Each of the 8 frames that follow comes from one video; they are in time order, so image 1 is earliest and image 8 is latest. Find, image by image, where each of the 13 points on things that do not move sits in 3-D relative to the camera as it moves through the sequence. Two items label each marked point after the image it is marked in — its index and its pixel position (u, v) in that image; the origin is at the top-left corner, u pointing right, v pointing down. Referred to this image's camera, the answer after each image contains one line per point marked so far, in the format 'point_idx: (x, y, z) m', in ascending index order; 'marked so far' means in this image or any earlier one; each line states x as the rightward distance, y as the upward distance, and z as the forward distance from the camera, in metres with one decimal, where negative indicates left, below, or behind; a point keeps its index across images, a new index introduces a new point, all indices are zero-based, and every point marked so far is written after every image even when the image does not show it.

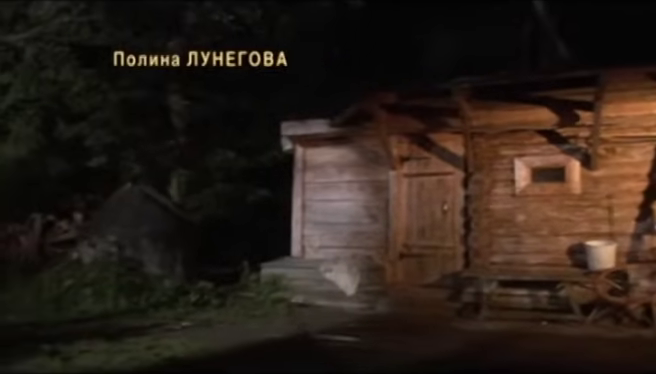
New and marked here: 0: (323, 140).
0: (-0.1, +1.0, +11.3) m
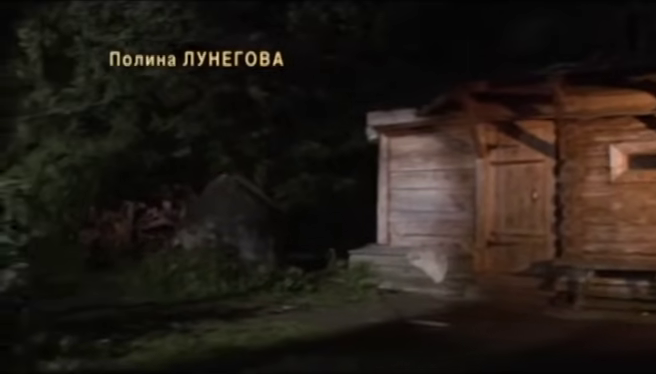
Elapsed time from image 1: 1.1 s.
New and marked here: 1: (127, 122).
0: (+1.7, +1.2, +11.5) m
1: (-5.2, +1.7, +14.0) m
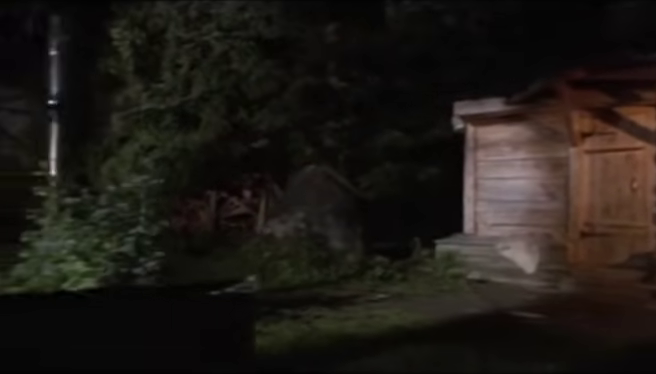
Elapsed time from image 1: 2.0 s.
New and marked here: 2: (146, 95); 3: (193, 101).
0: (+3.5, +1.4, +11.3) m
1: (-3.0, +2.0, +14.6) m
2: (-5.1, +2.5, +14.4) m
3: (-3.6, +2.3, +14.5) m
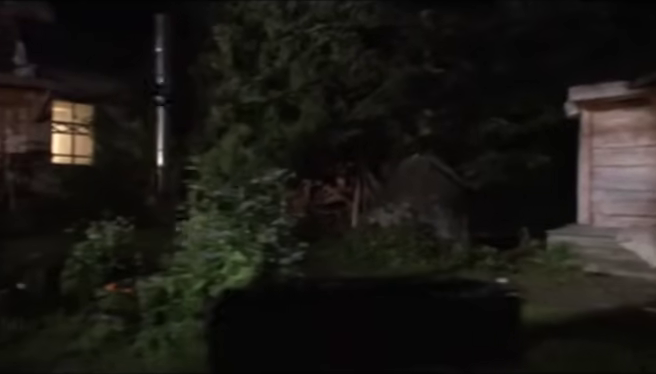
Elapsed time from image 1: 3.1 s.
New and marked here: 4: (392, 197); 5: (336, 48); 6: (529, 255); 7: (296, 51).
0: (+5.7, +1.7, +10.7) m
1: (-0.3, +2.3, +14.9) m
2: (-2.4, +2.8, +15.0) m
3: (-0.9, +2.6, +14.9) m
4: (+2.0, -0.3, +15.9) m
5: (+0.3, +3.7, +14.5) m
6: (+4.2, -1.4, +11.4) m
7: (-0.9, +3.7, +14.6) m
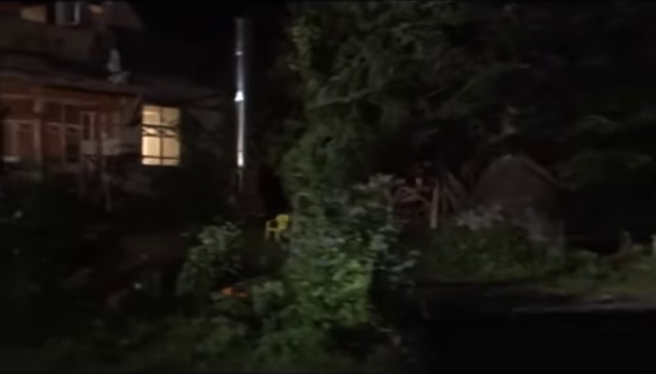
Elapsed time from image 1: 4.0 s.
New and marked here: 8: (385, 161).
0: (+7.4, +1.6, +9.9) m
1: (+1.9, +2.2, +14.8) m
2: (-0.1, +2.7, +15.1) m
3: (+1.4, +2.6, +14.8) m
4: (+4.3, -0.3, +15.5) m
5: (+2.5, +3.7, +14.3) m
6: (+6.0, -1.5, +10.8) m
7: (+1.4, +3.7, +14.5) m
8: (+1.7, +0.7, +15.4) m
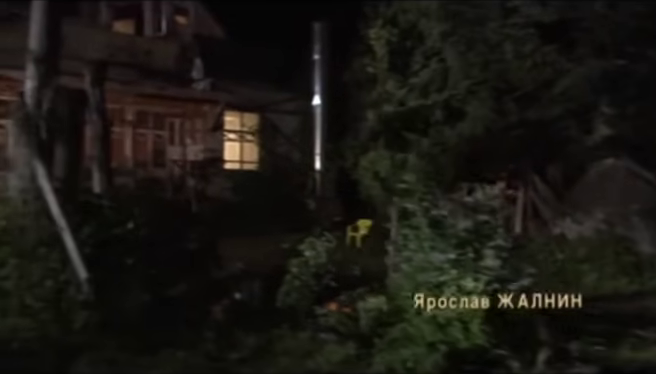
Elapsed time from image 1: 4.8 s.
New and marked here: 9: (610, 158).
0: (+8.9, +1.5, +8.7) m
1: (+4.1, +2.1, +14.3) m
2: (+2.1, +2.6, +14.8) m
3: (+3.6, +2.5, +14.4) m
4: (+6.6, -0.5, +14.7) m
5: (+4.6, +3.6, +13.7) m
6: (+7.7, -1.6, +9.7) m
7: (+3.5, +3.5, +14.1) m
8: (+4.0, +0.6, +14.9) m
9: (+7.5, +0.8, +14.5) m
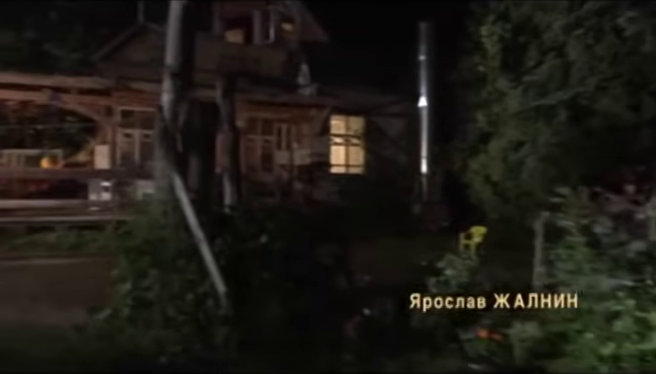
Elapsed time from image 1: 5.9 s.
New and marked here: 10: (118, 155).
0: (+10.7, +1.4, +6.6) m
1: (+7.0, +2.0, +13.0) m
2: (+5.1, +2.4, +13.9) m
3: (+6.4, +2.3, +13.2) m
4: (+9.5, -0.6, +12.9) m
5: (+7.3, +3.4, +12.4) m
6: (+9.6, -1.7, +7.9) m
7: (+6.3, +3.4, +12.9) m
8: (+6.9, +0.4, +13.6) m
9: (+10.3, +0.7, +12.6) m
10: (-4.9, +0.8, +12.5) m
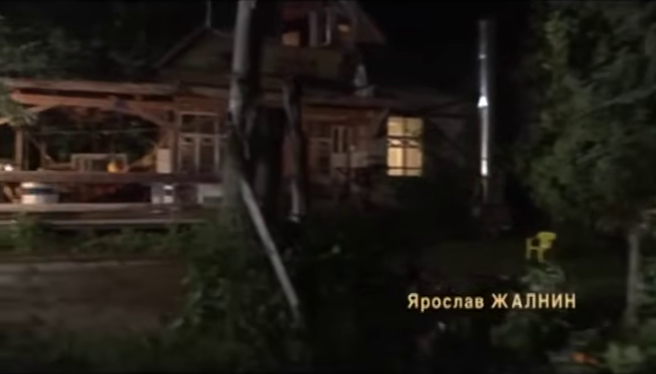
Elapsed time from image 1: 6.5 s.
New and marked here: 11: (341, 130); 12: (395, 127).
0: (+11.5, +1.3, +5.4) m
1: (+8.4, +1.9, +12.0) m
2: (+6.6, +2.4, +13.1) m
3: (+7.8, +2.2, +12.3) m
4: (+10.9, -0.7, +11.8) m
5: (+8.7, +3.3, +11.4) m
6: (+10.5, -1.8, +6.7) m
7: (+7.7, +3.3, +12.0) m
8: (+8.4, +0.3, +12.7) m
9: (+11.6, +0.6, +11.4) m
10: (-3.5, +0.7, +12.7) m
11: (+0.4, +1.7, +15.7) m
12: (+2.2, +1.9, +17.4) m
